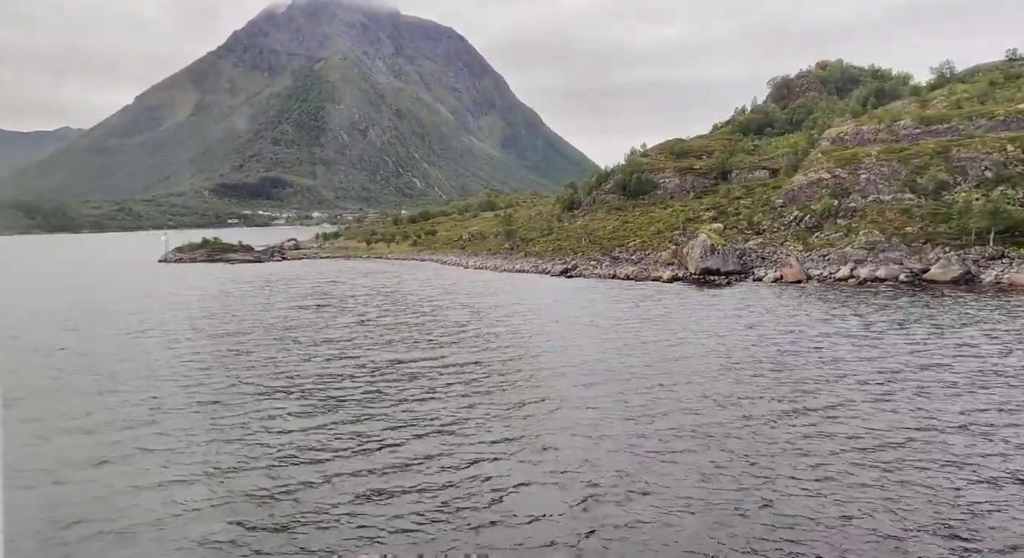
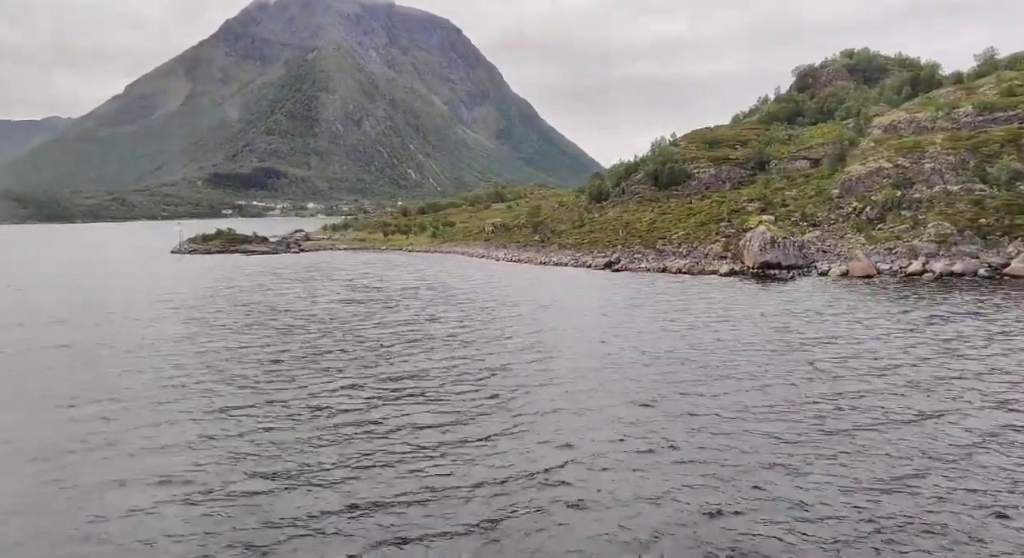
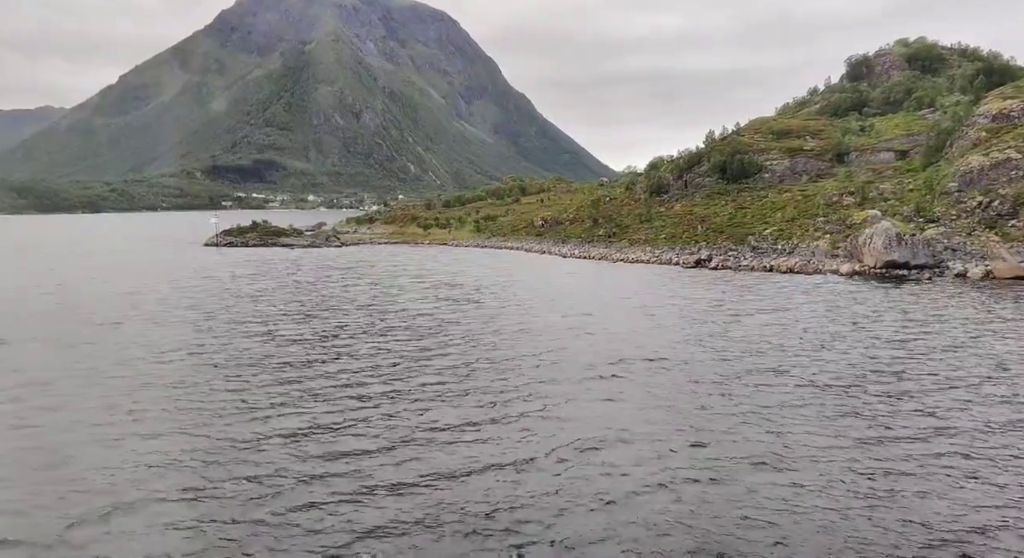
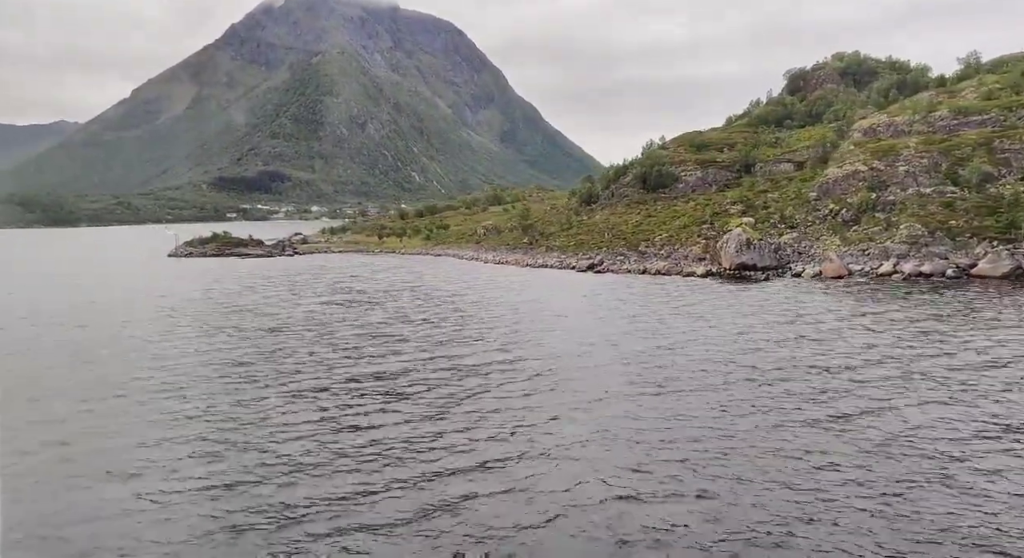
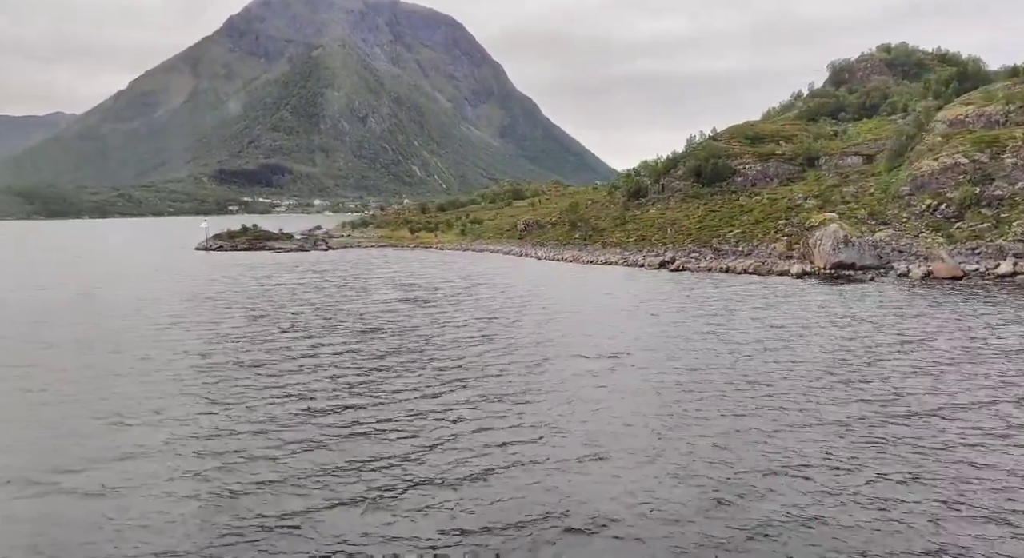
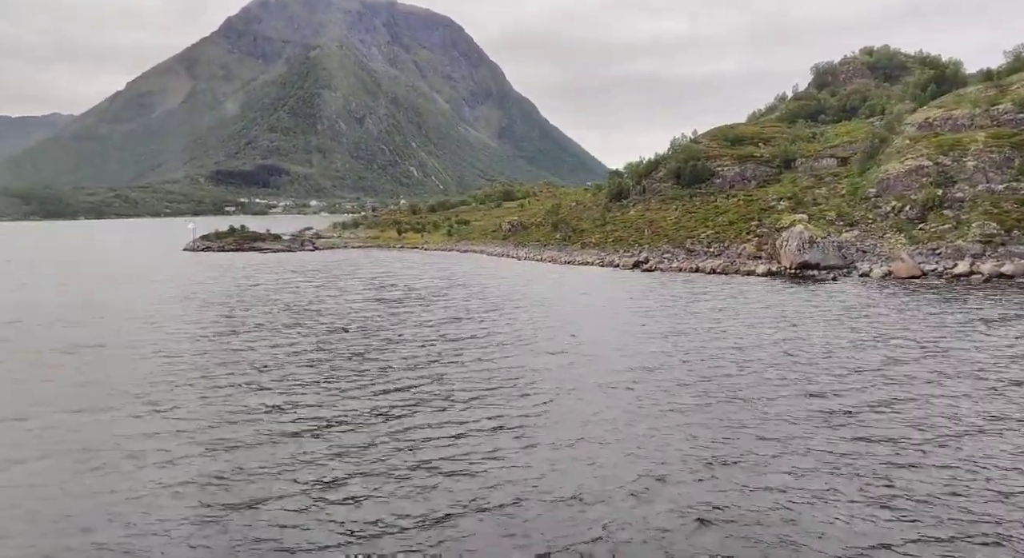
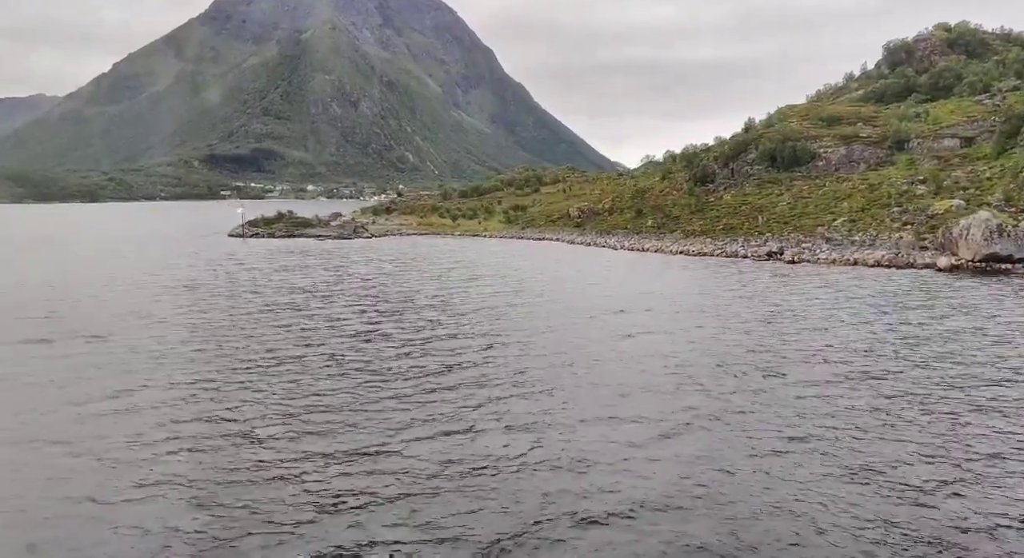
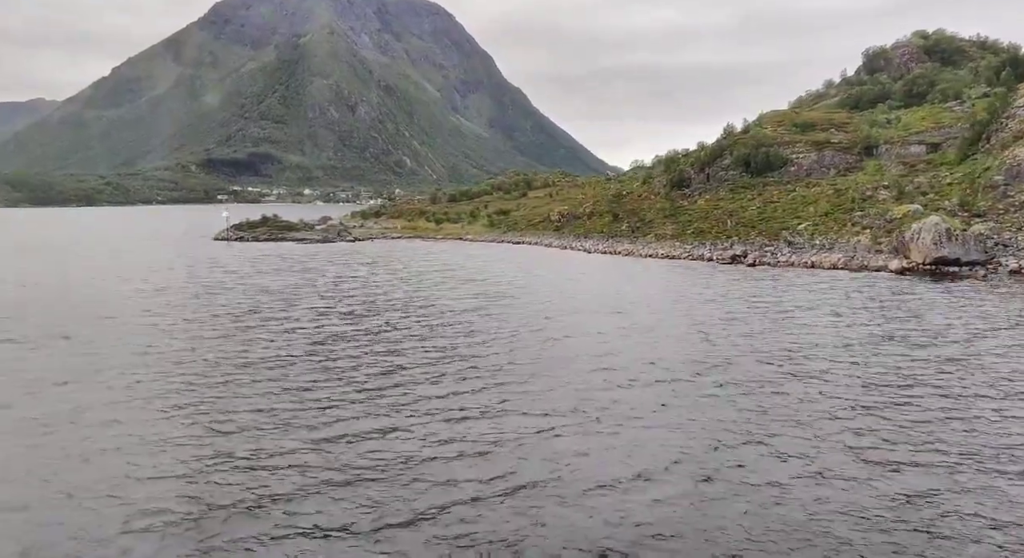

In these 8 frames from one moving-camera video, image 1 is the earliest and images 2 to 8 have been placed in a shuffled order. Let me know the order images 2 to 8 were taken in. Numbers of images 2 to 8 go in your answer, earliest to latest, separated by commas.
4, 2, 6, 5, 3, 8, 7
